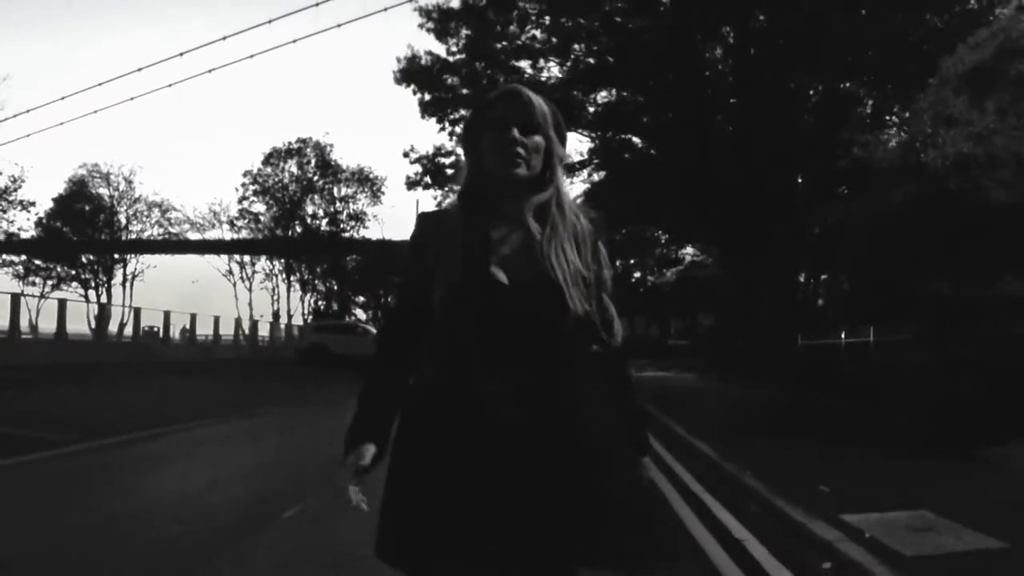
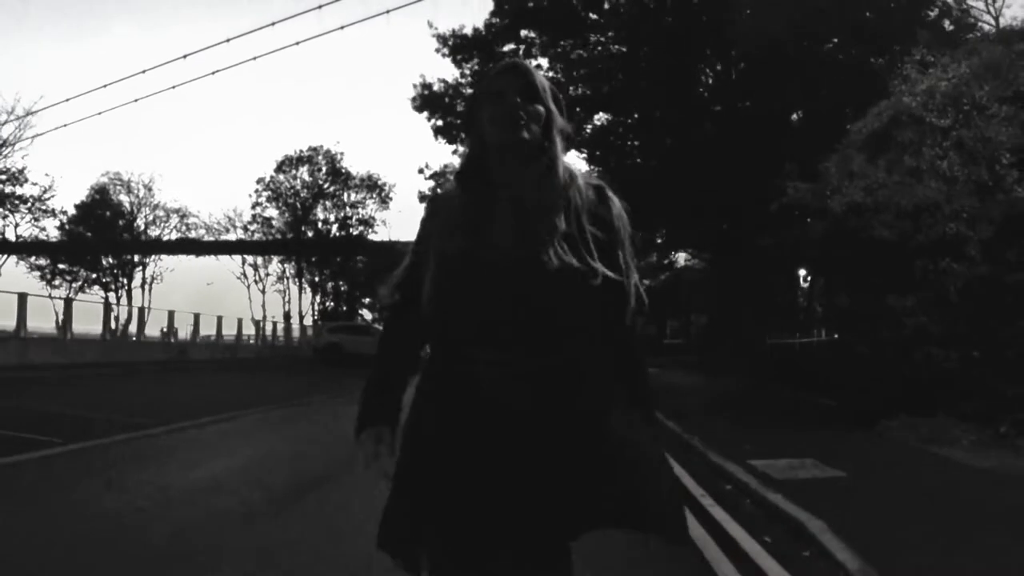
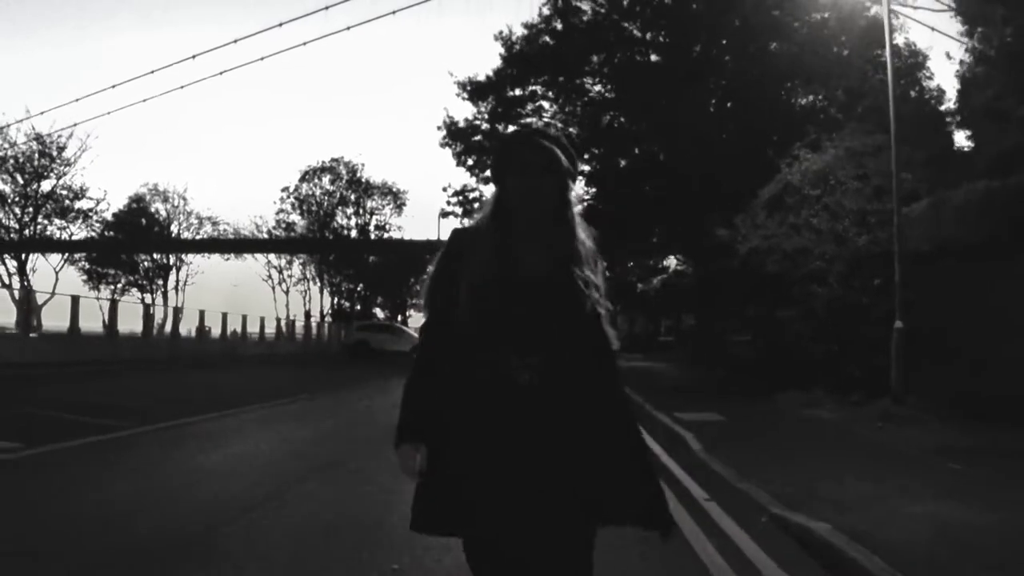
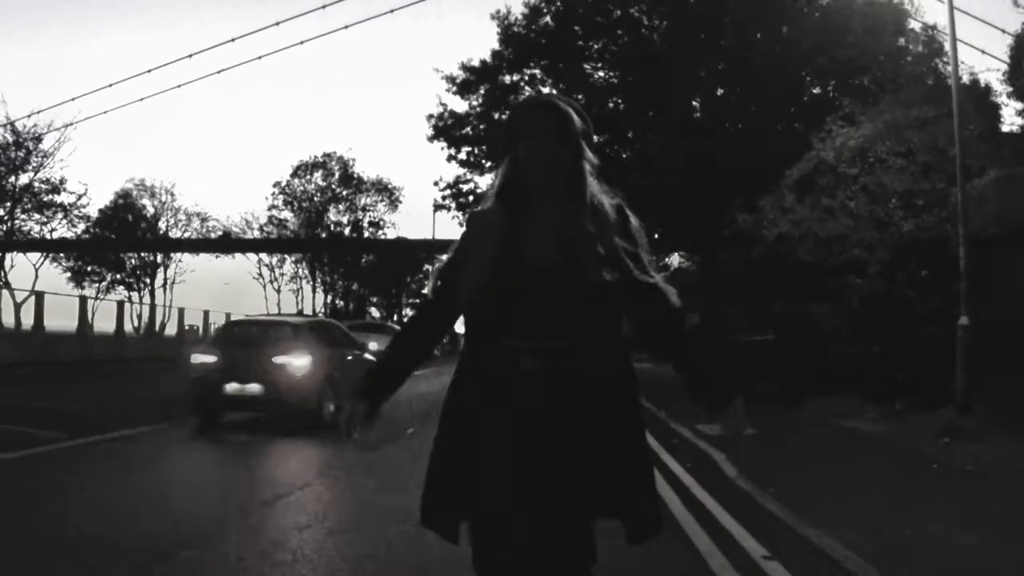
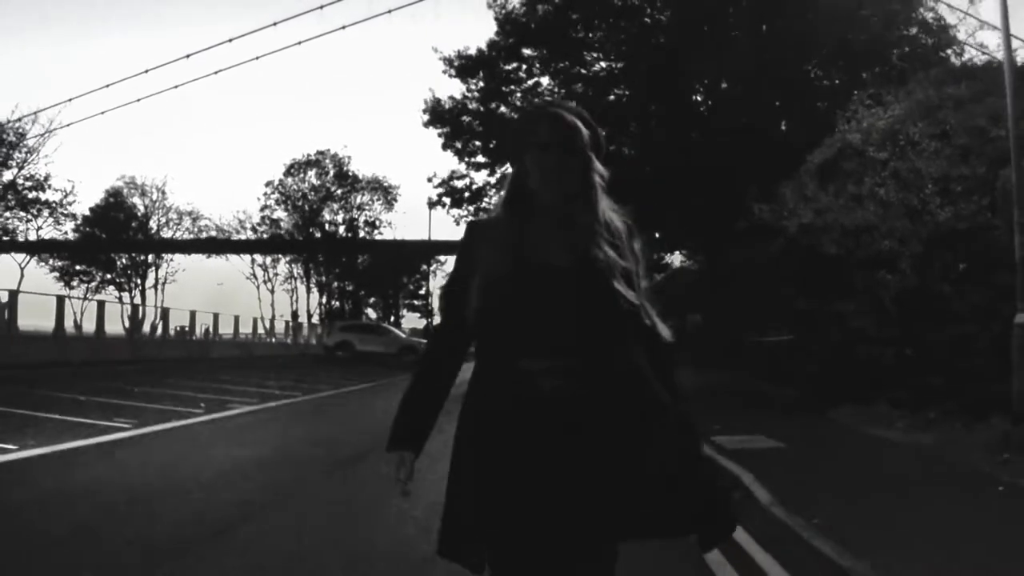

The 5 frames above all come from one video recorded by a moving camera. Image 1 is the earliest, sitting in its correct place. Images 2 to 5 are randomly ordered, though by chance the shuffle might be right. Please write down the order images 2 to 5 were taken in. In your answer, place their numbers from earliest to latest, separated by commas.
2, 5, 4, 3
